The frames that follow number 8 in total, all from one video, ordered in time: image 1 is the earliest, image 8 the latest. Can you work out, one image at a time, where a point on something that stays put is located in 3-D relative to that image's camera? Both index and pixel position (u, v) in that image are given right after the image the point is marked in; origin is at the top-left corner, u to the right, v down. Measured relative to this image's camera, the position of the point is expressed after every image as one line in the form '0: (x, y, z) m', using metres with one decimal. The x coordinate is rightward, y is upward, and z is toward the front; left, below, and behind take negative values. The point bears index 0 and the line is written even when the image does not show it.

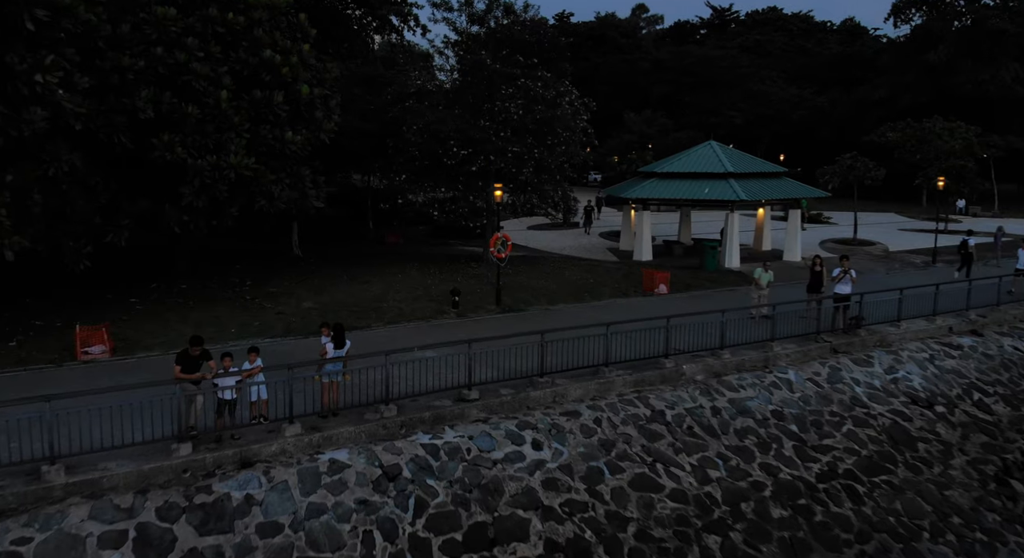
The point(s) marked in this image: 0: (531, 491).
0: (+0.3, -3.2, +11.2) m
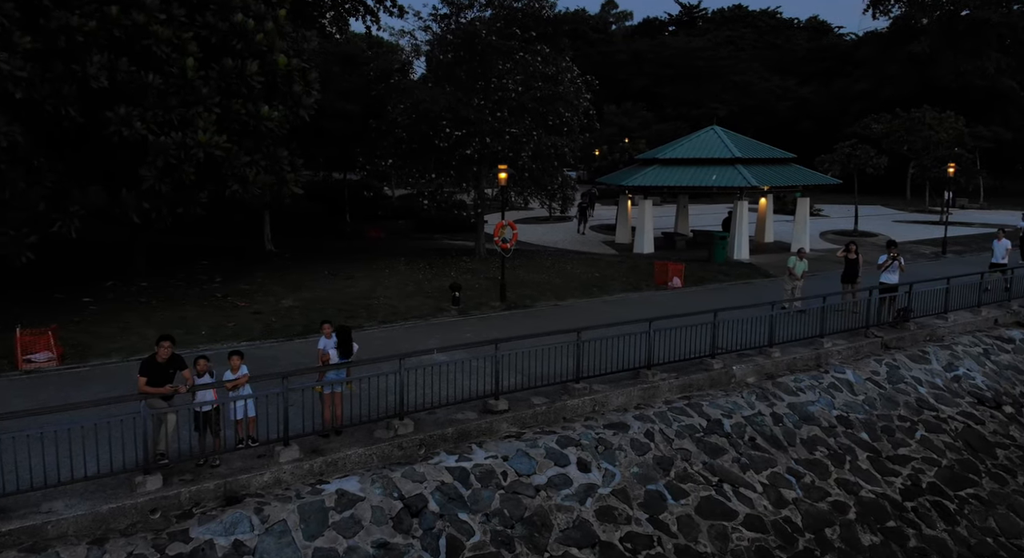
0: (+0.9, -3.0, +9.1) m
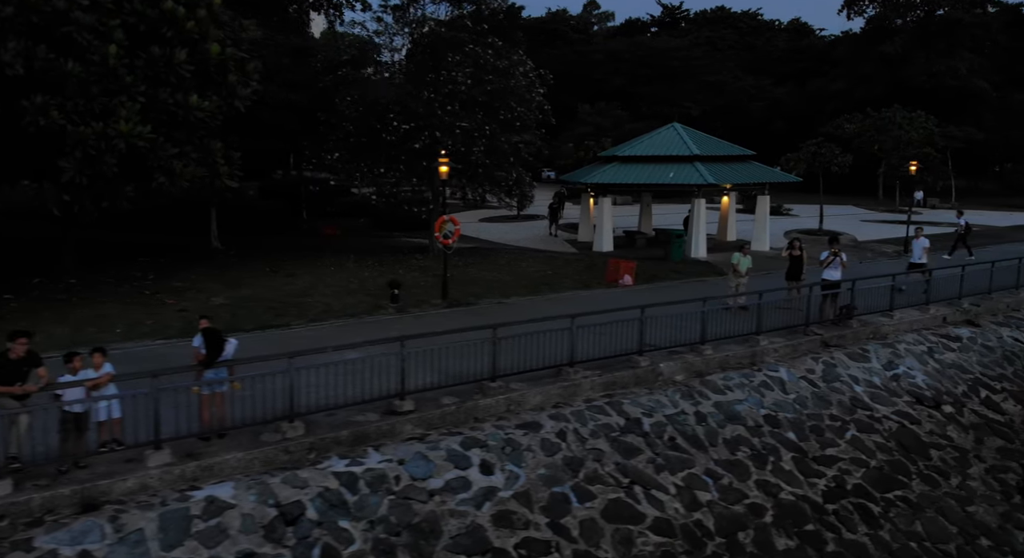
0: (-0.4, -2.9, +8.6) m
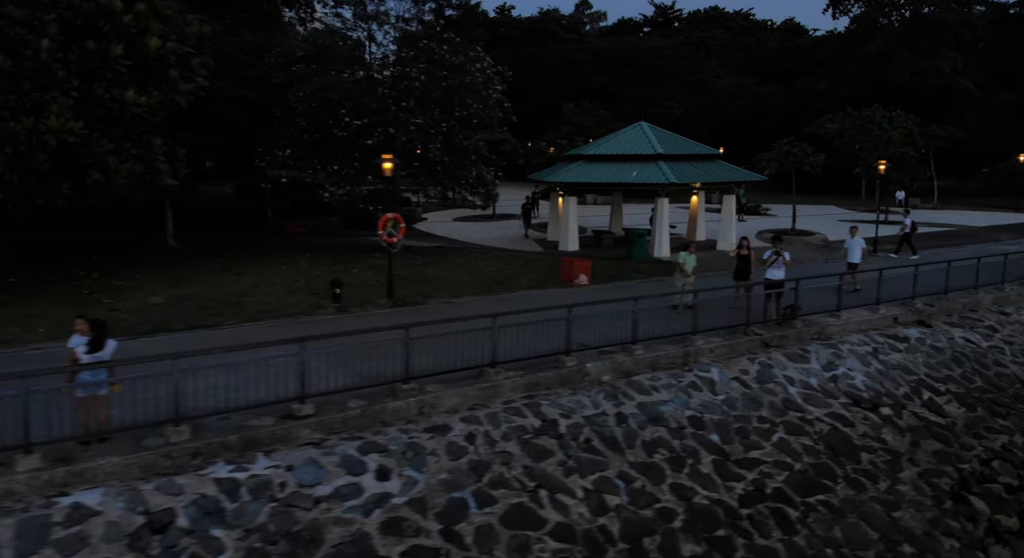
0: (-1.7, -2.9, +8.3) m
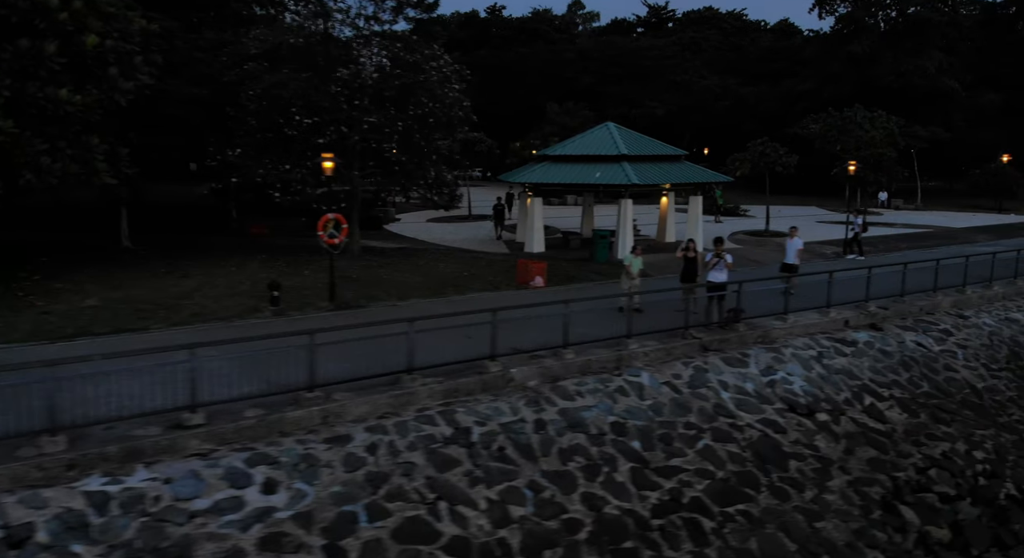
0: (-2.9, -2.9, +8.0) m
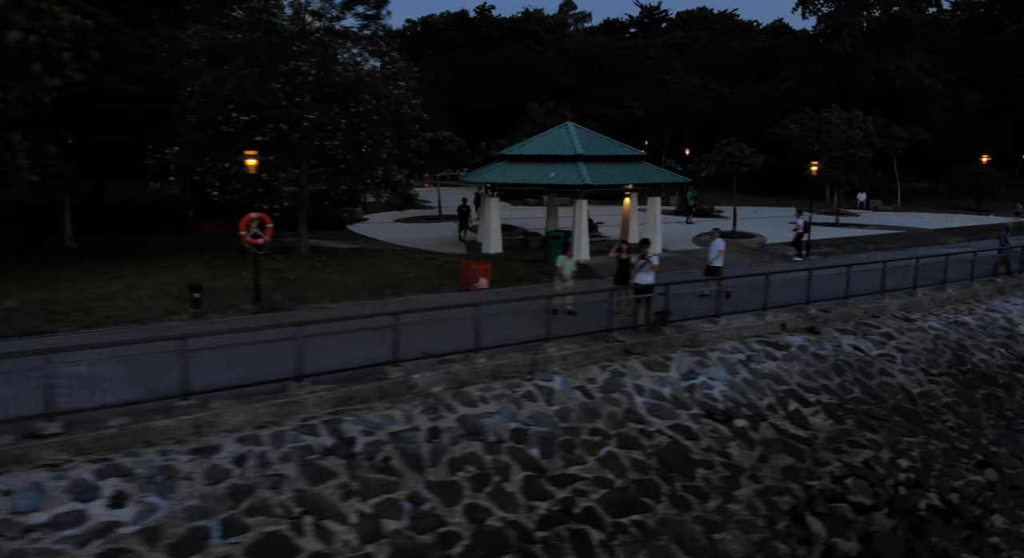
0: (-4.5, -3.0, +7.5) m
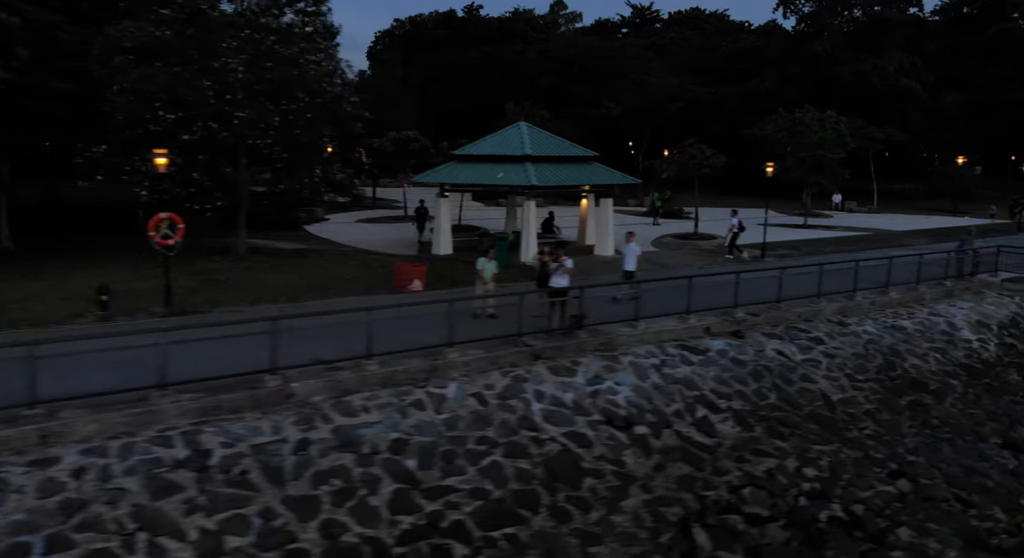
0: (-6.2, -3.0, +7.2) m
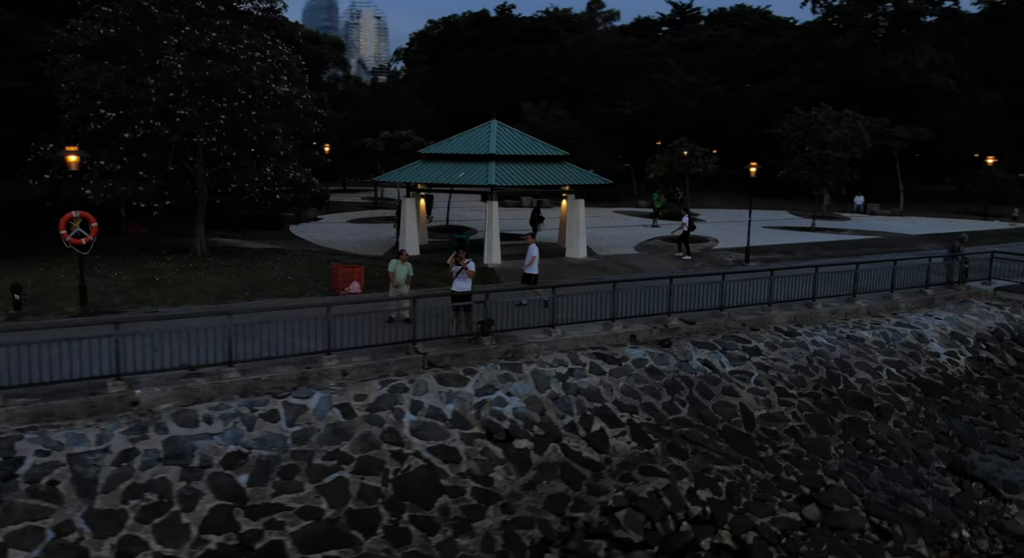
0: (-8.5, -3.0, +7.0) m
